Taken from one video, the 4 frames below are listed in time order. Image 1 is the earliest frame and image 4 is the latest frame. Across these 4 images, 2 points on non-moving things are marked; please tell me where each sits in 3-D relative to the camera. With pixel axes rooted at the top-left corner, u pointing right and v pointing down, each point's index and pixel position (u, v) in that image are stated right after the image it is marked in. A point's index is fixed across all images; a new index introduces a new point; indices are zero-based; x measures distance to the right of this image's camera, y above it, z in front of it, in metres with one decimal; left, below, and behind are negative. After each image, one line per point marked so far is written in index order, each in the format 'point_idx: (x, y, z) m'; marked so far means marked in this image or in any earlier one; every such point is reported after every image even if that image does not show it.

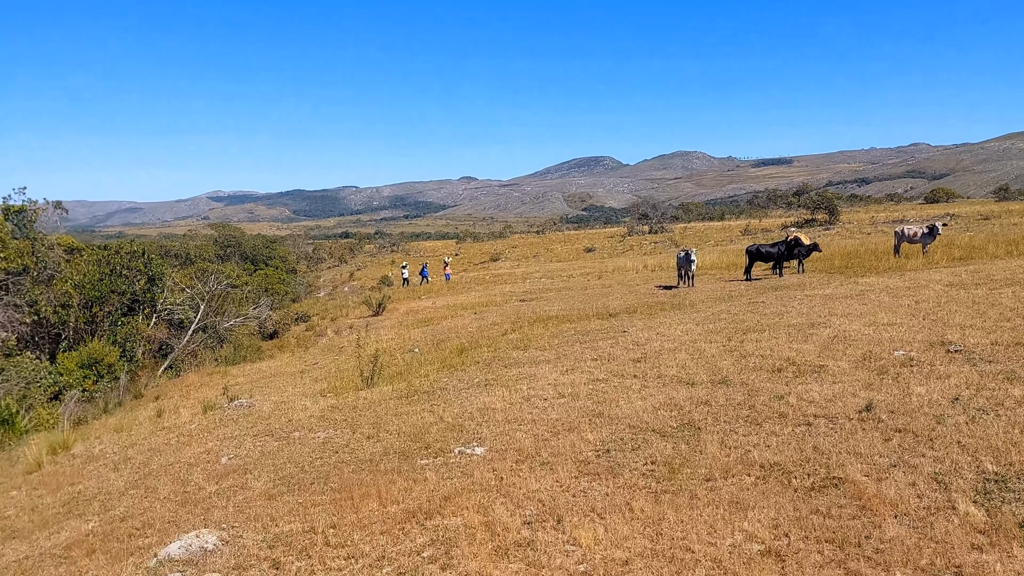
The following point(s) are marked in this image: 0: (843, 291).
0: (+7.2, -0.1, +17.3) m
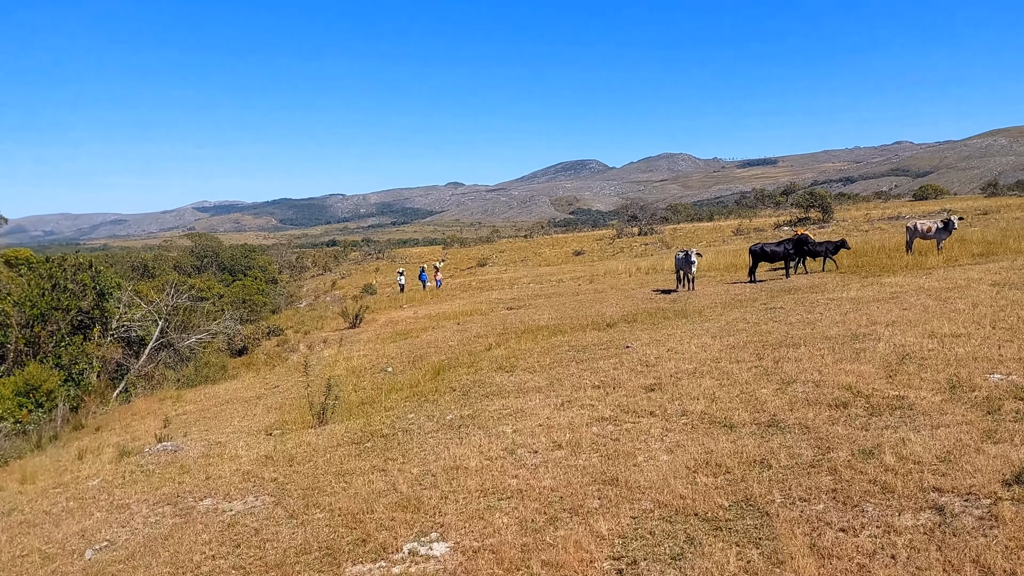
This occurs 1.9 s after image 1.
0: (+6.9, -0.1, +15.3) m
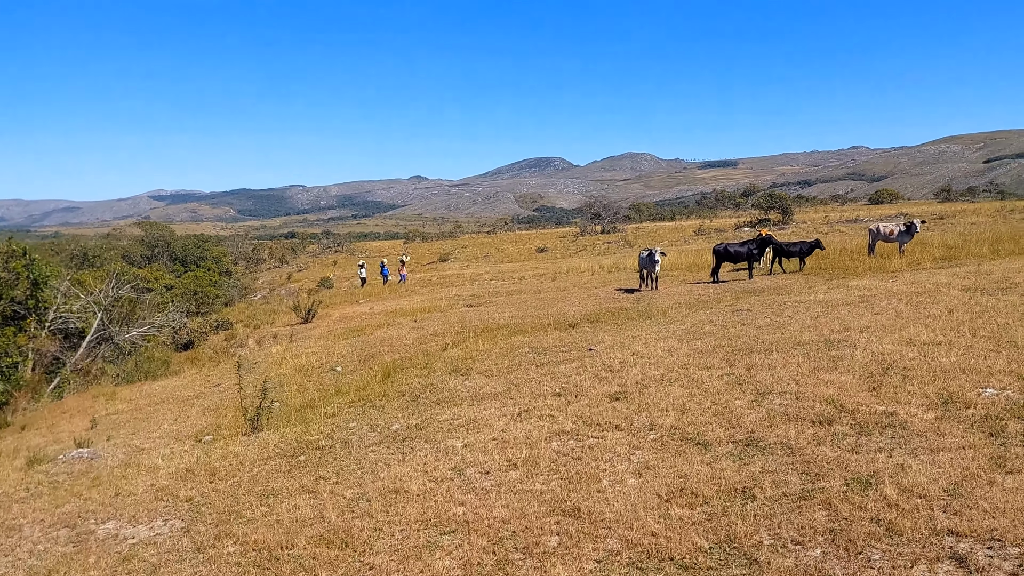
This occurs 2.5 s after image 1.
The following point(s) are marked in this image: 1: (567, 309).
0: (+6.1, -0.1, +14.9) m
1: (+1.3, -0.5, +19.7) m
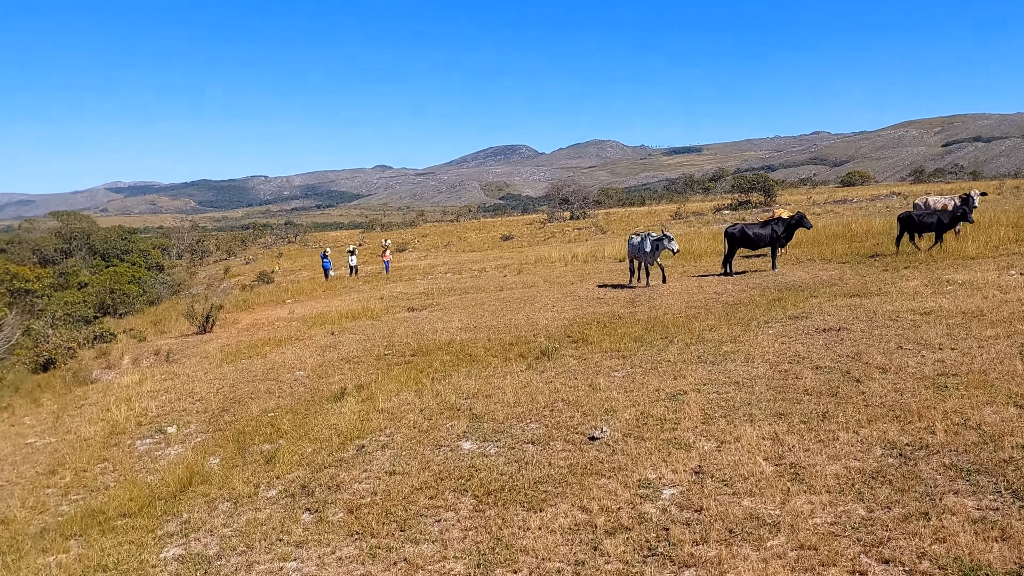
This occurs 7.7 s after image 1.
0: (+5.4, -0.1, +9.2) m
1: (+0.4, -0.5, +13.9) m
